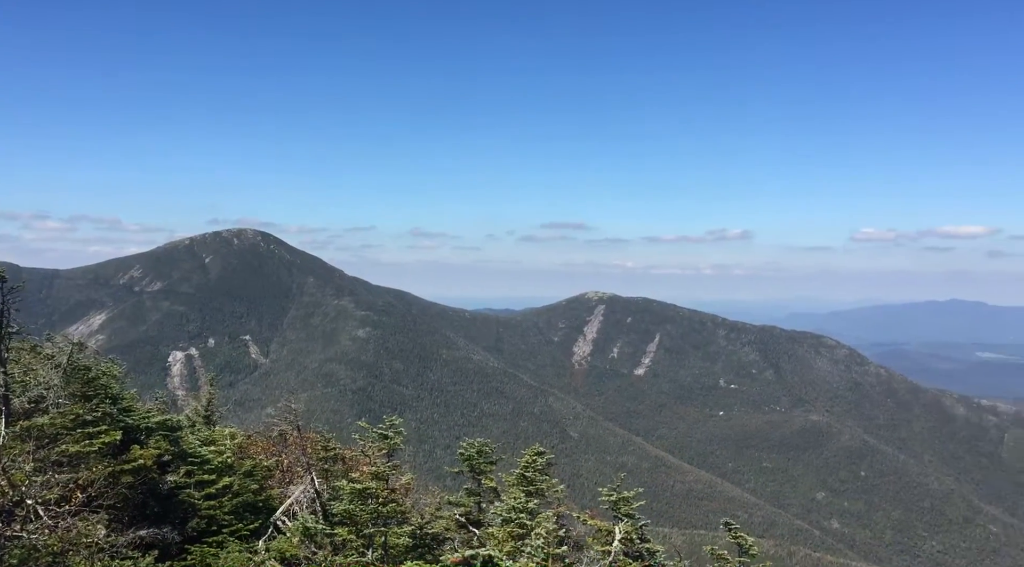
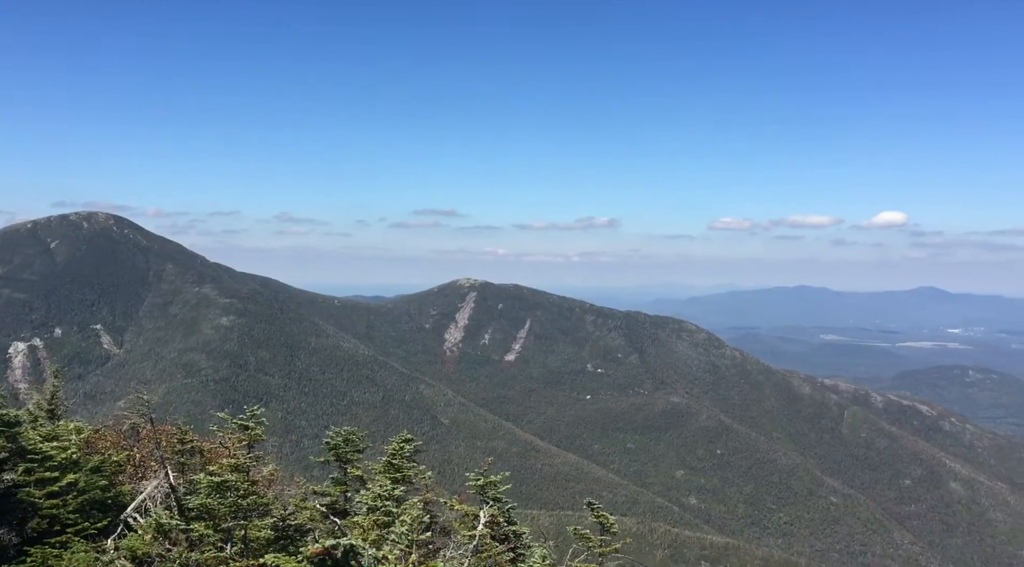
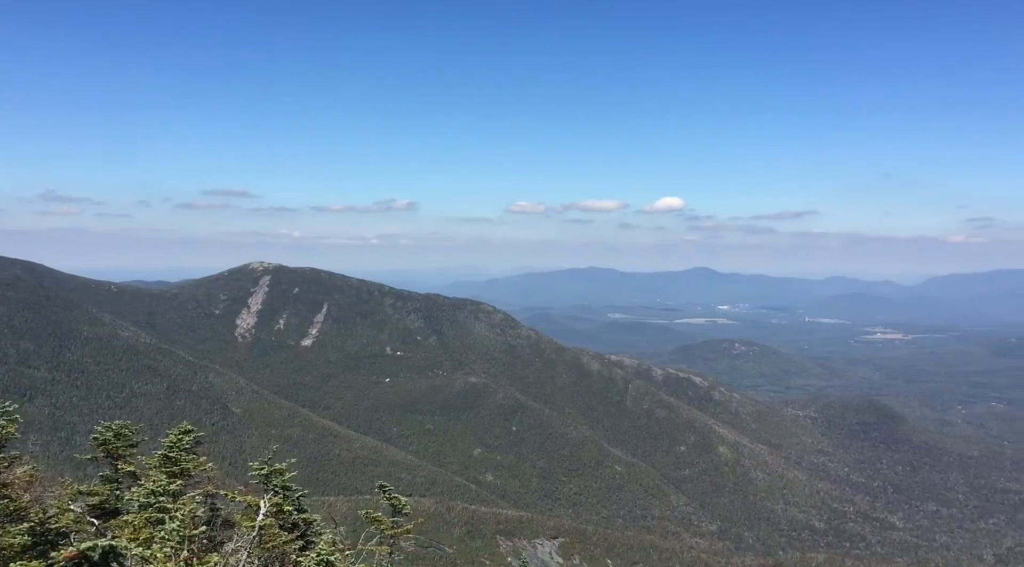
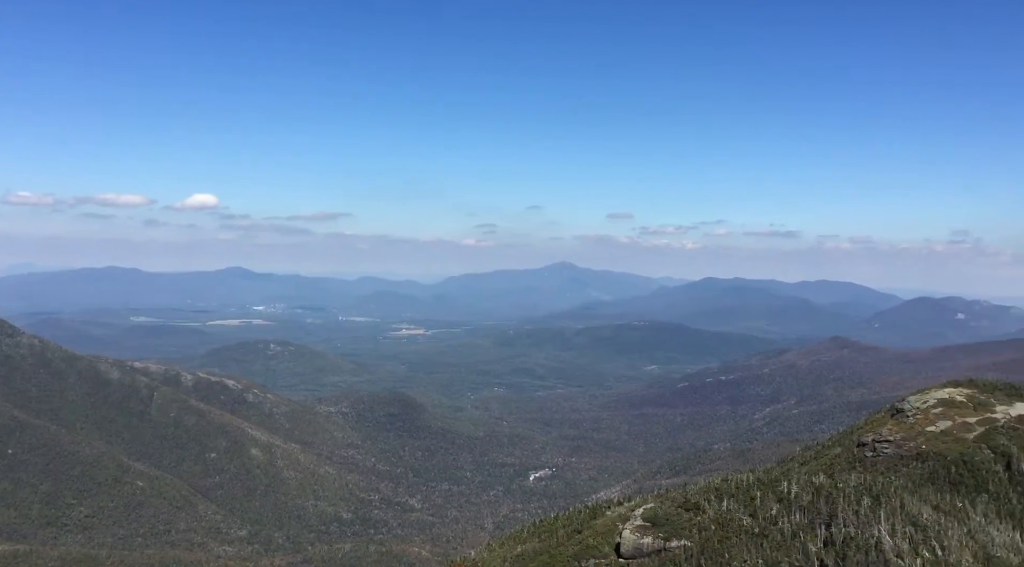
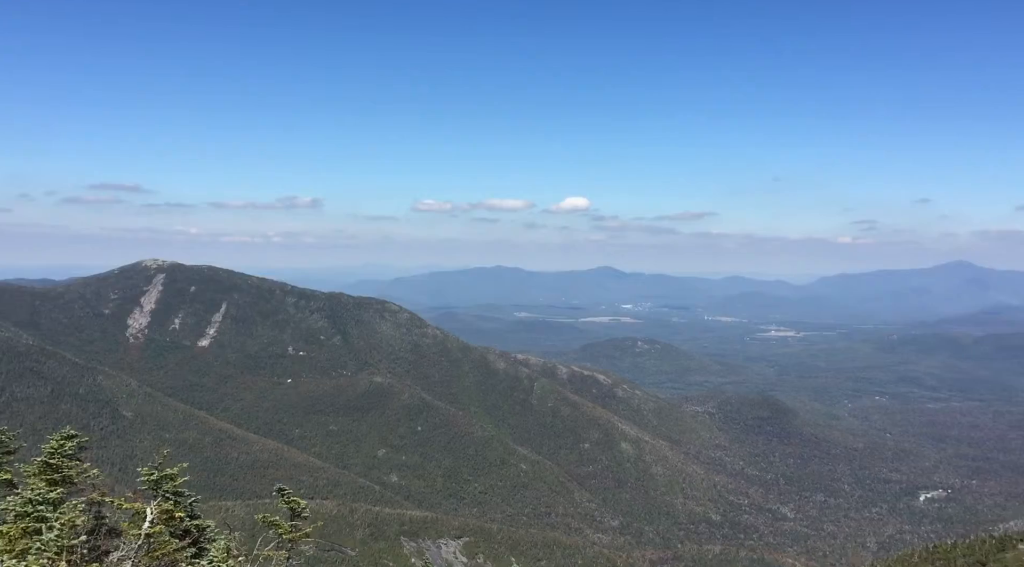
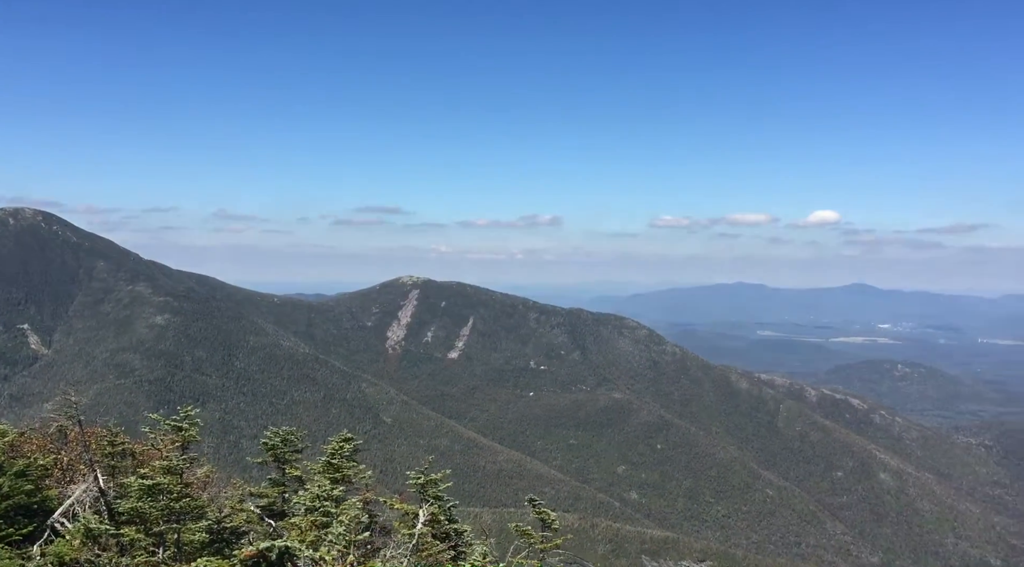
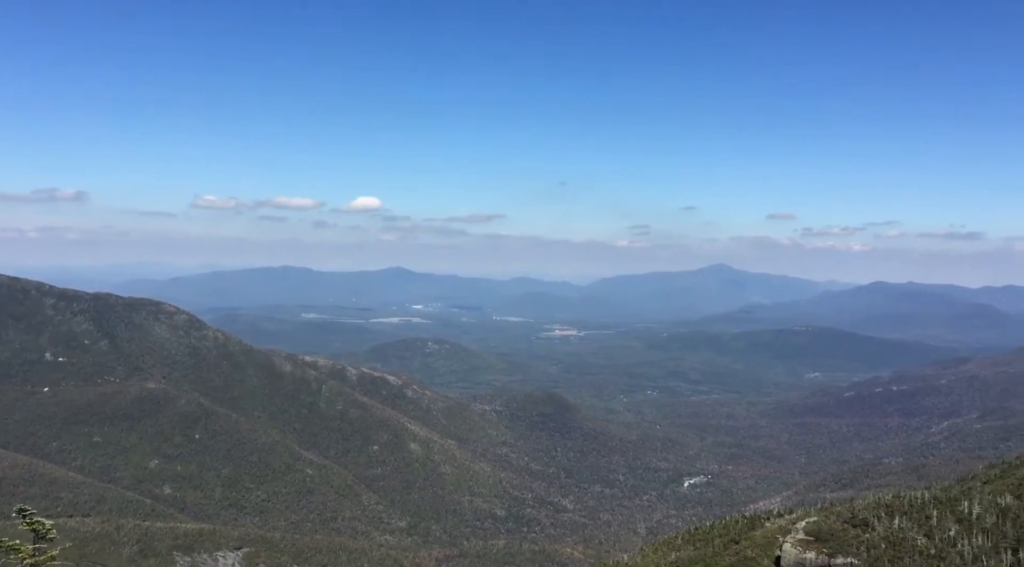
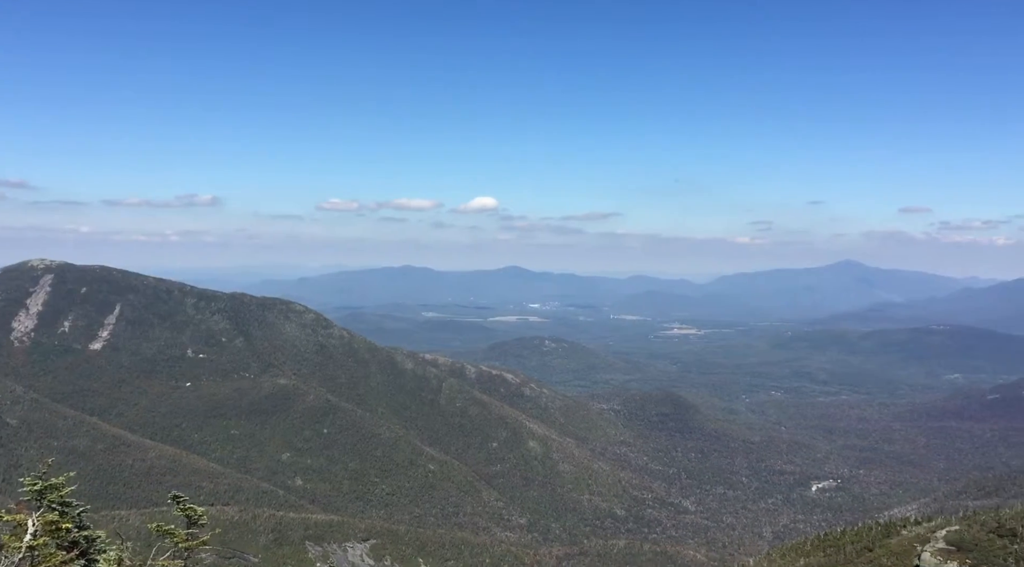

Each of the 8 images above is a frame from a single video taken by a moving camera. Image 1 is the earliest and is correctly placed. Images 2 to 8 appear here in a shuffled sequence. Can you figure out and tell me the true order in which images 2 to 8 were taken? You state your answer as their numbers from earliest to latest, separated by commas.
2, 6, 3, 5, 8, 7, 4
